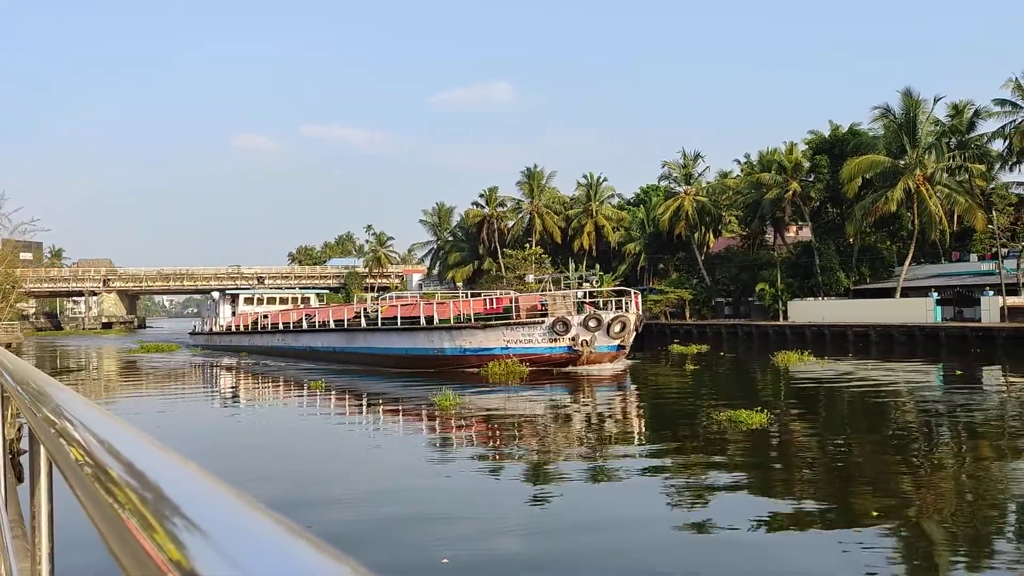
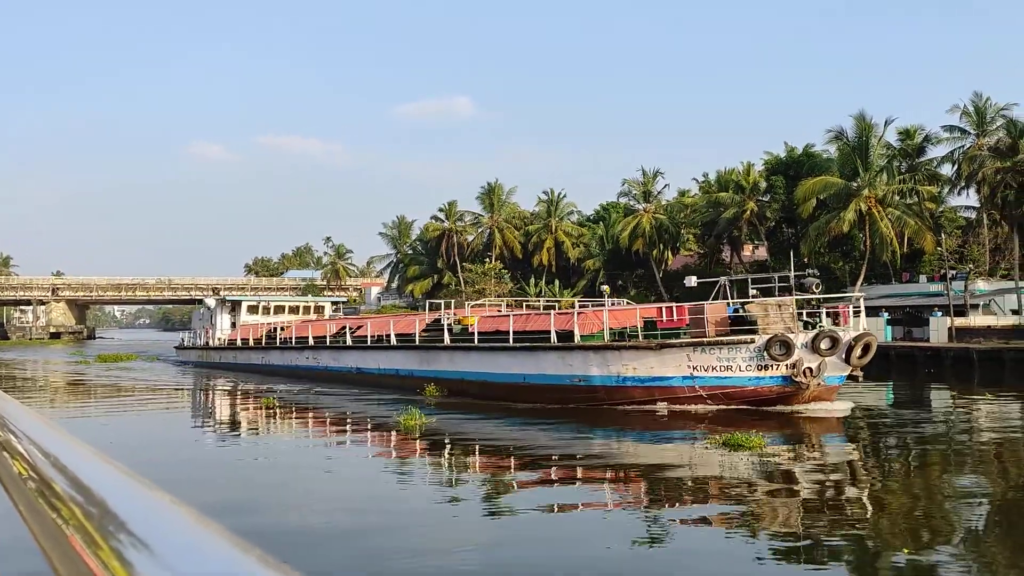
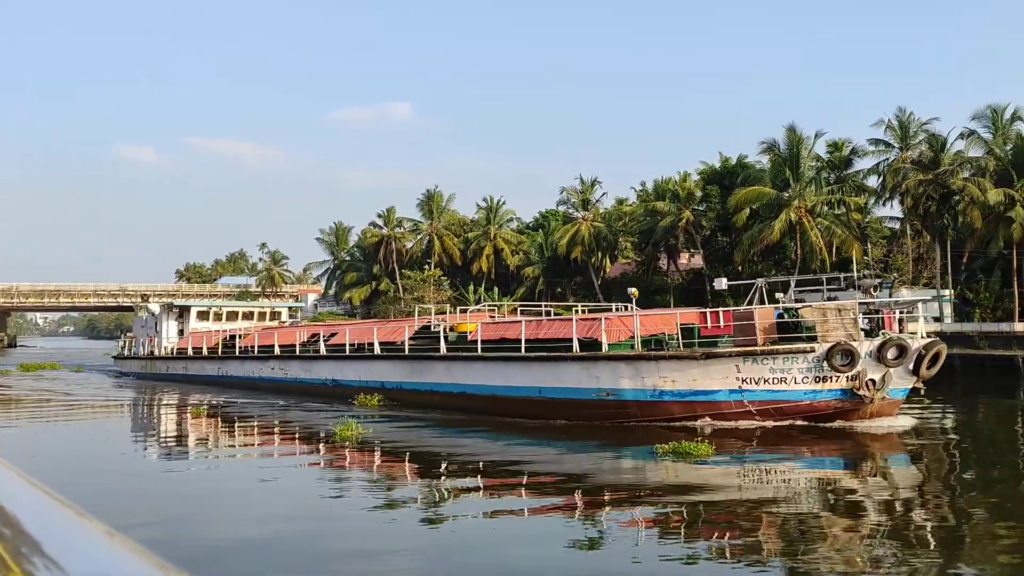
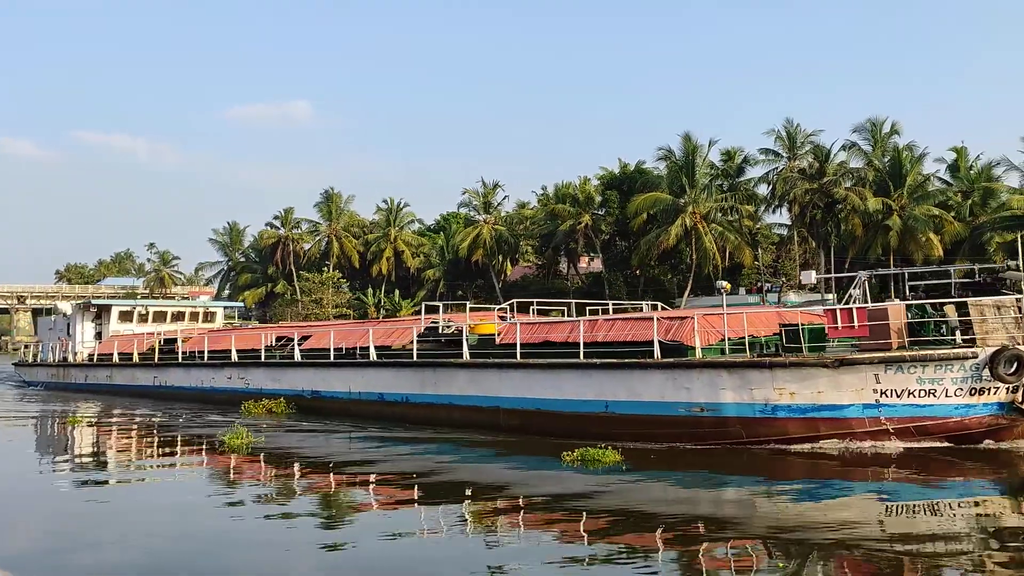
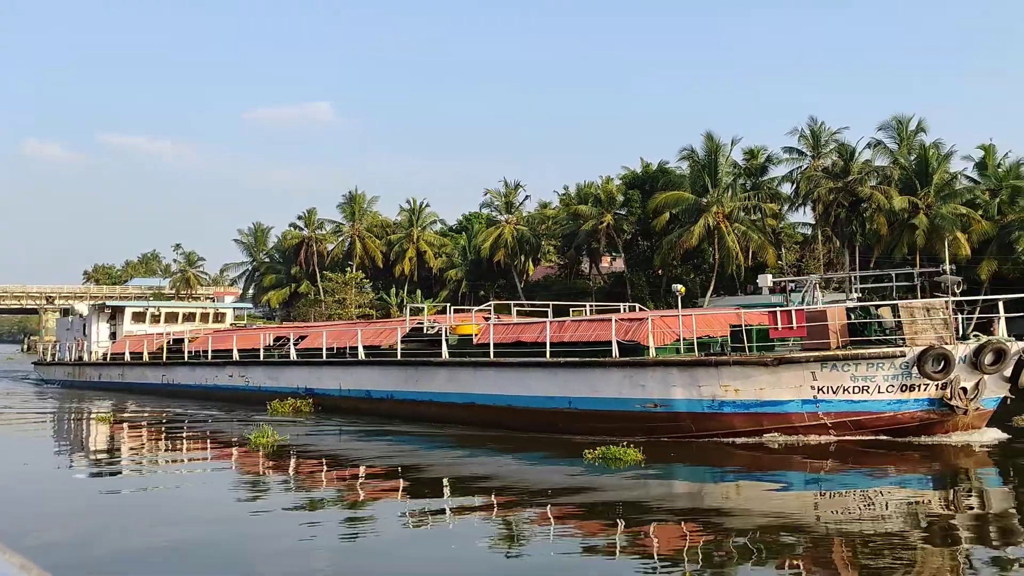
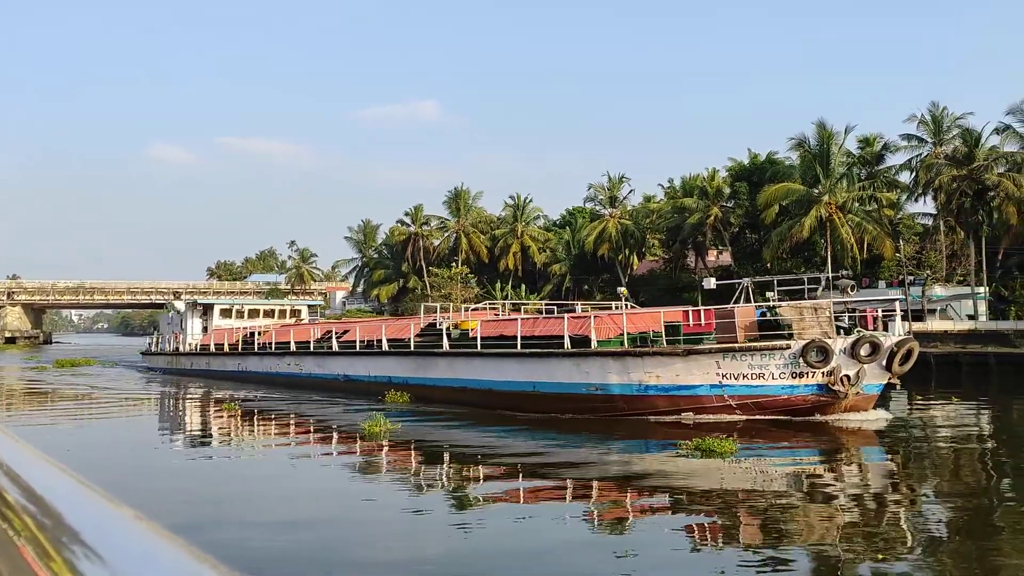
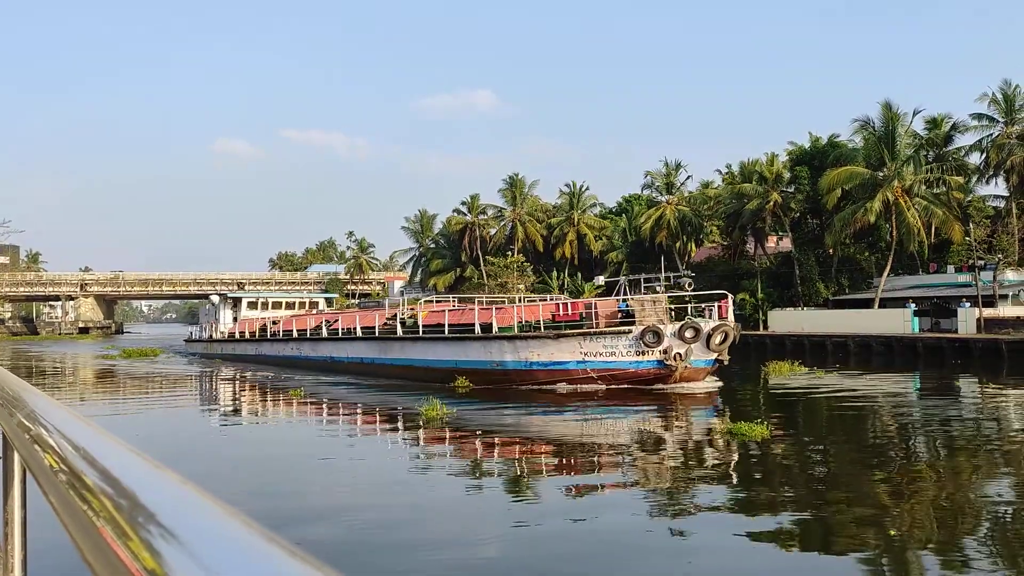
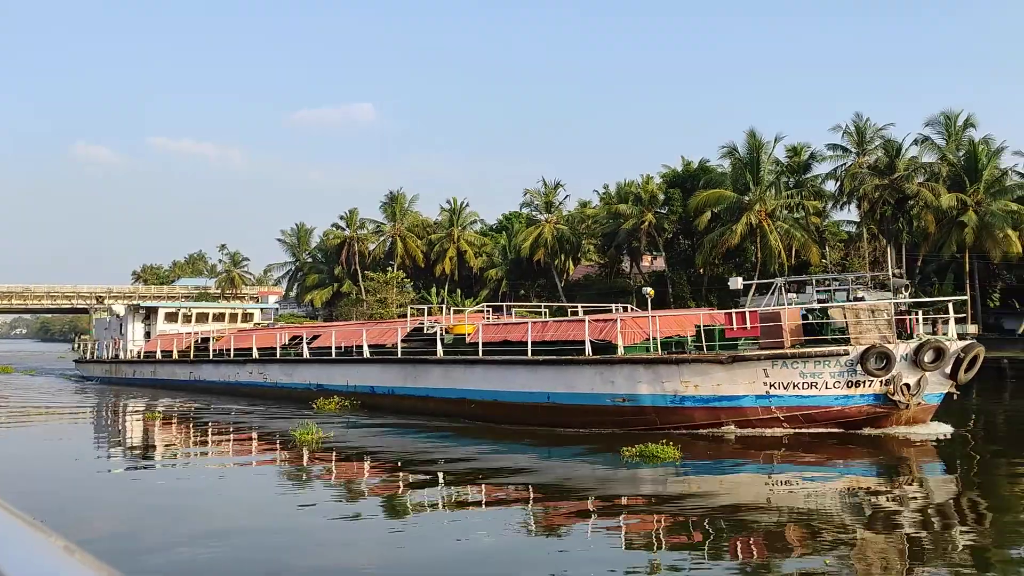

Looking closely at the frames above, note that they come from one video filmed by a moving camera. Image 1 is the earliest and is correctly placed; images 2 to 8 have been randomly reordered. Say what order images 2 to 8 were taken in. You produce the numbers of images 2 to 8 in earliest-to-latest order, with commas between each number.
7, 2, 6, 3, 8, 5, 4
